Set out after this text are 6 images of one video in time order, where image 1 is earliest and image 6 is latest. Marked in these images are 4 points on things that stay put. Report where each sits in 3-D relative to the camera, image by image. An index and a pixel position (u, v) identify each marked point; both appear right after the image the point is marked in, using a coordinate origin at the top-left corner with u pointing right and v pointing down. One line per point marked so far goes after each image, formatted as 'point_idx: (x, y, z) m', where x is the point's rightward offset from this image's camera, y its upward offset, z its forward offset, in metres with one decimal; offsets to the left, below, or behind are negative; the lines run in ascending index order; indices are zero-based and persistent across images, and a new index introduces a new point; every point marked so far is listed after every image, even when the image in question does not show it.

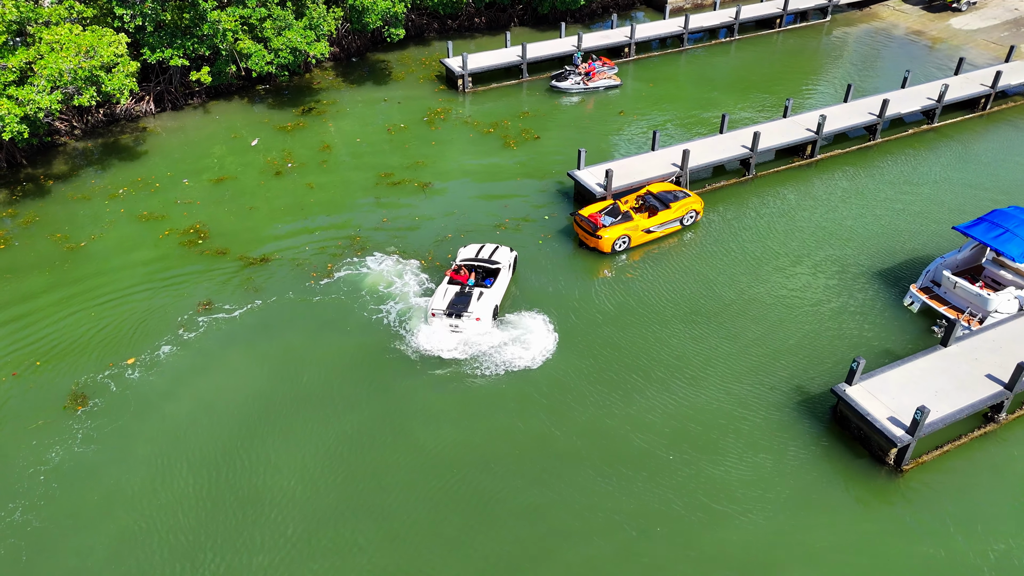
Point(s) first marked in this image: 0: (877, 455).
0: (+9.3, -4.3, +15.8) m
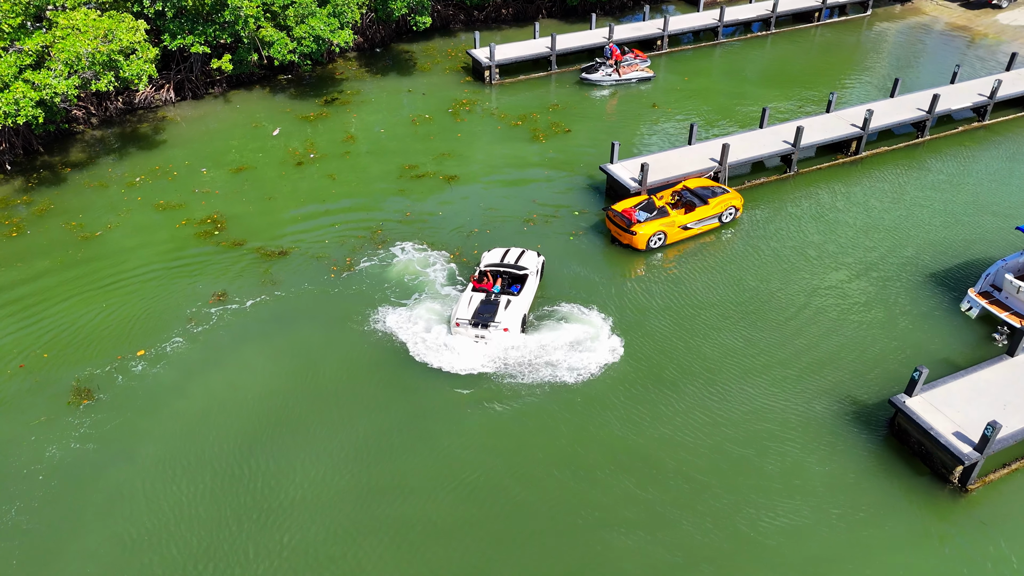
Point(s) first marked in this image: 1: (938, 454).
0: (+10.1, -4.4, +14.5) m
1: (+9.9, -3.9, +14.4) m
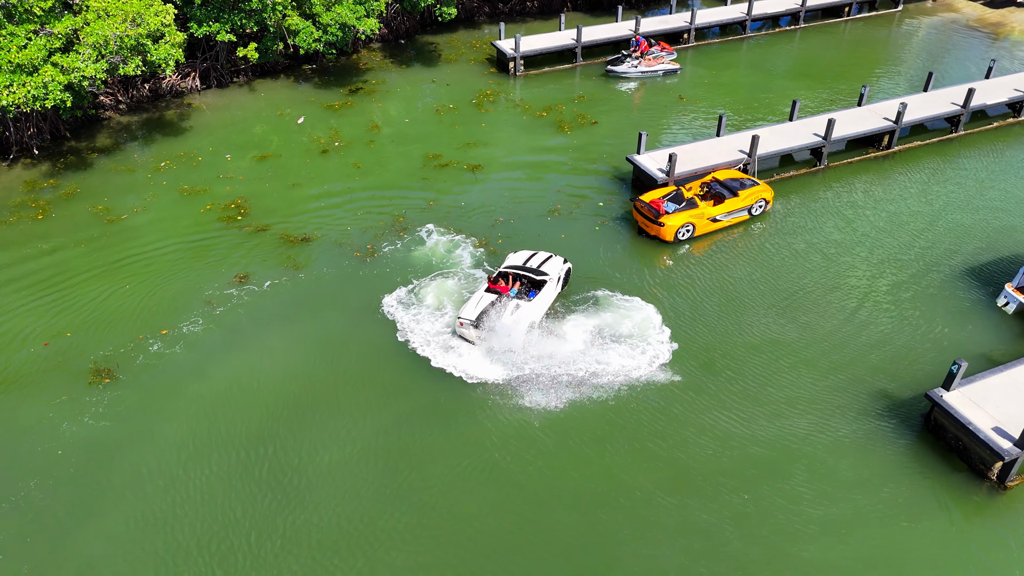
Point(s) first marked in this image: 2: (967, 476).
0: (+10.7, -4.2, +14.1) m
1: (+10.6, -3.7, +13.9) m
2: (+10.5, -4.3, +14.1) m
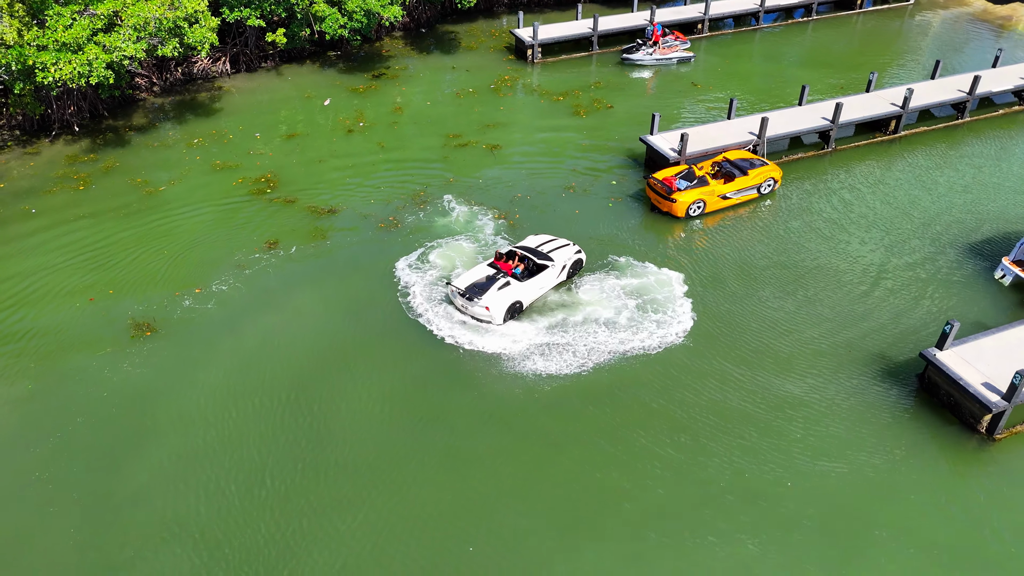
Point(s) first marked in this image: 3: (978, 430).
0: (+11.1, -3.3, +14.7) m
1: (+11.0, -2.8, +14.5) m
2: (+10.9, -3.5, +14.7) m
3: (+11.2, -3.5, +14.5) m
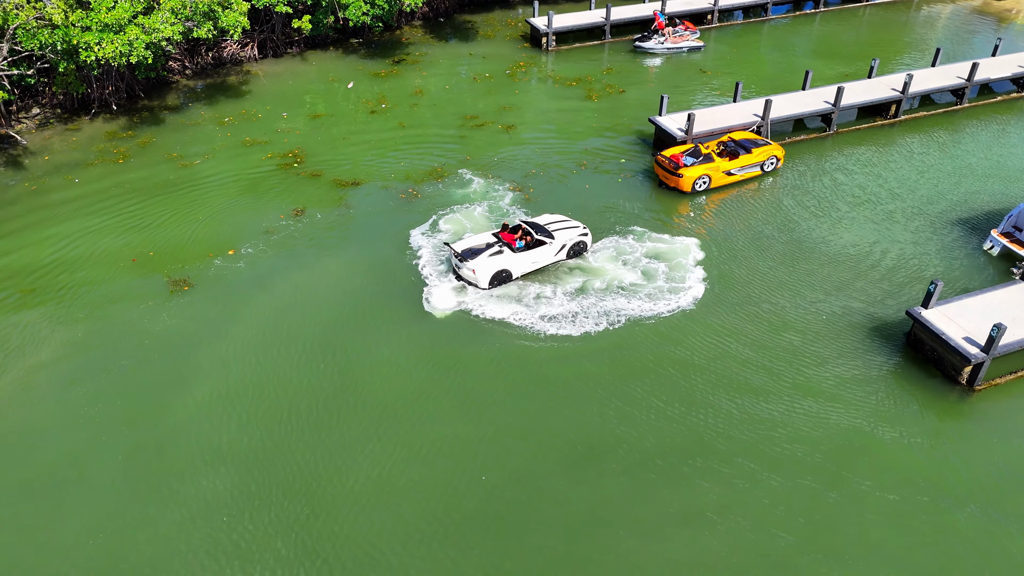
0: (+11.4, -2.3, +15.6) m
1: (+11.3, -1.8, +15.4) m
2: (+11.2, -2.5, +15.6) m
3: (+11.6, -2.5, +15.4) m
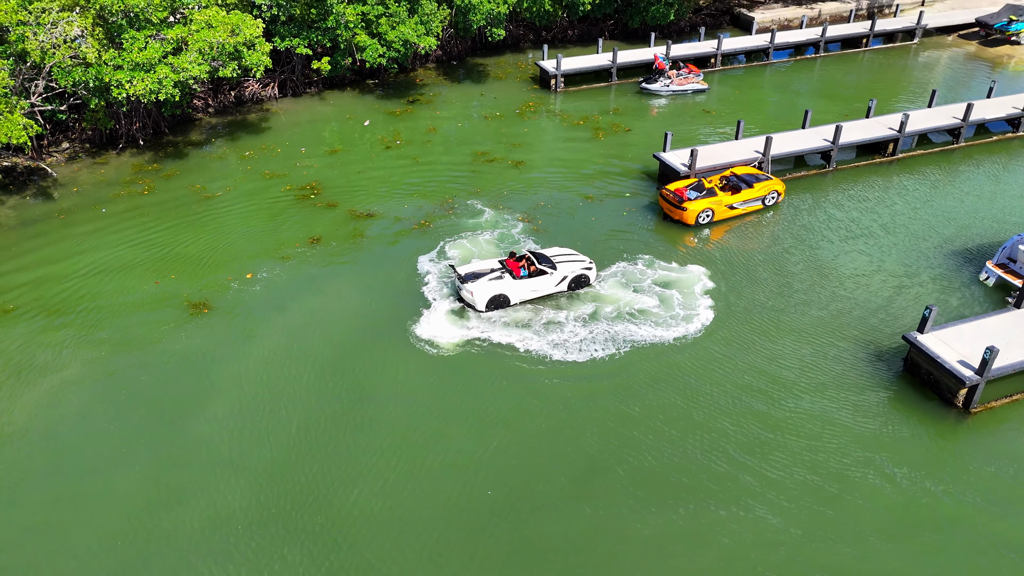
0: (+11.6, -3.0, +15.8) m
1: (+11.5, -2.5, +15.7) m
2: (+11.4, -3.2, +15.8) m
3: (+11.7, -3.2, +15.6) m
